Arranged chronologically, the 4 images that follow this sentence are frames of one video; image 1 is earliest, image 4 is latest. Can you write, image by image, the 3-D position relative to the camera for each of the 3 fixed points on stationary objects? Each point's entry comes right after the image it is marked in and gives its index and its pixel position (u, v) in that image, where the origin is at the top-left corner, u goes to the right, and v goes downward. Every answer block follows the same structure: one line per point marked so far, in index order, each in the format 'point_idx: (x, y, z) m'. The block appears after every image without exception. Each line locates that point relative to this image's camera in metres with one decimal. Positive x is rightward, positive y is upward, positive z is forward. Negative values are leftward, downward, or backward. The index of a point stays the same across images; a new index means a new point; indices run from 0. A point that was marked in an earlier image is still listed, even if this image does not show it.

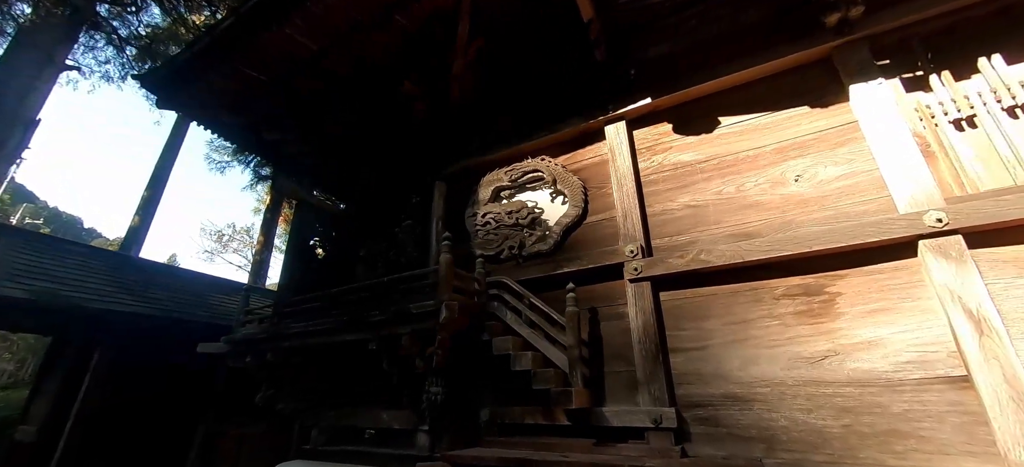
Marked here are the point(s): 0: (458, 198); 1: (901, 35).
0: (-0.5, +0.4, +4.8) m
1: (+2.7, +1.4, +3.3) m
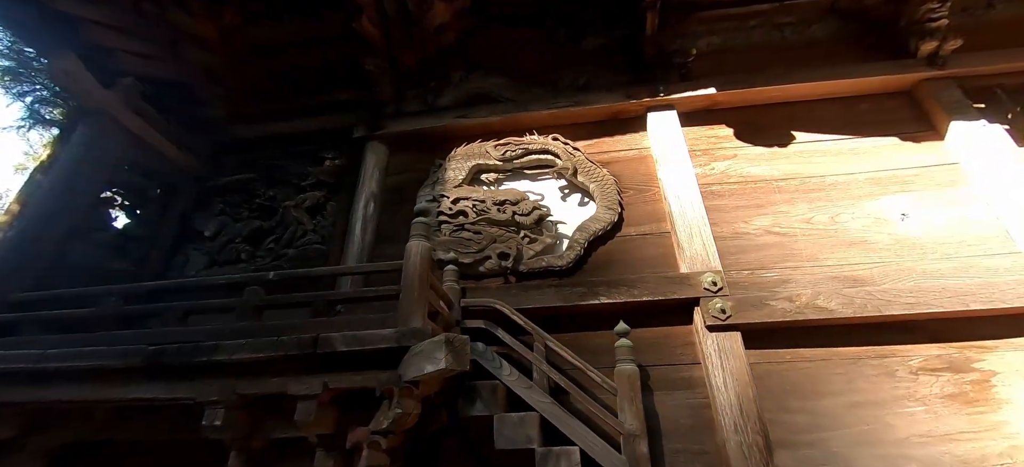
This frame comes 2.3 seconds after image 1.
0: (-0.7, +0.4, +3.1) m
1: (+3.0, +0.9, +2.9) m
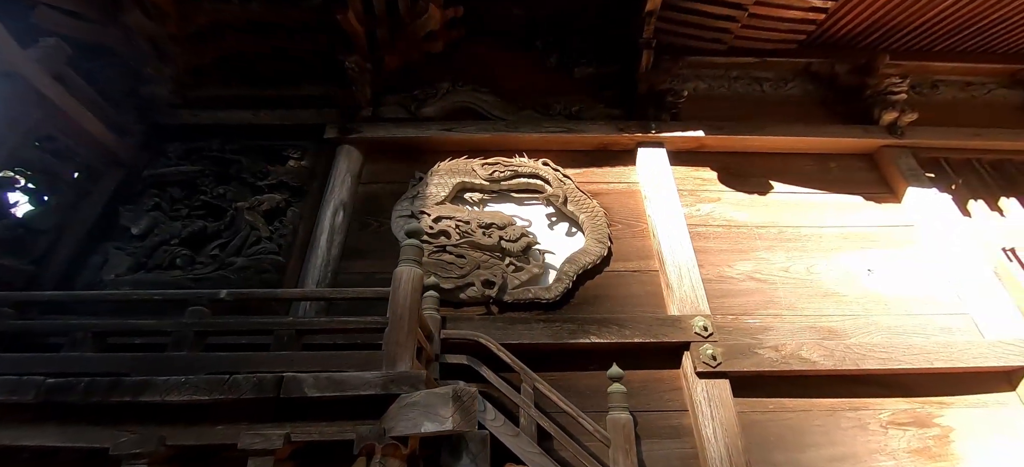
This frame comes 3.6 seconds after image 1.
0: (-0.8, +0.3, +2.8) m
1: (+2.9, +0.5, +3.2) m
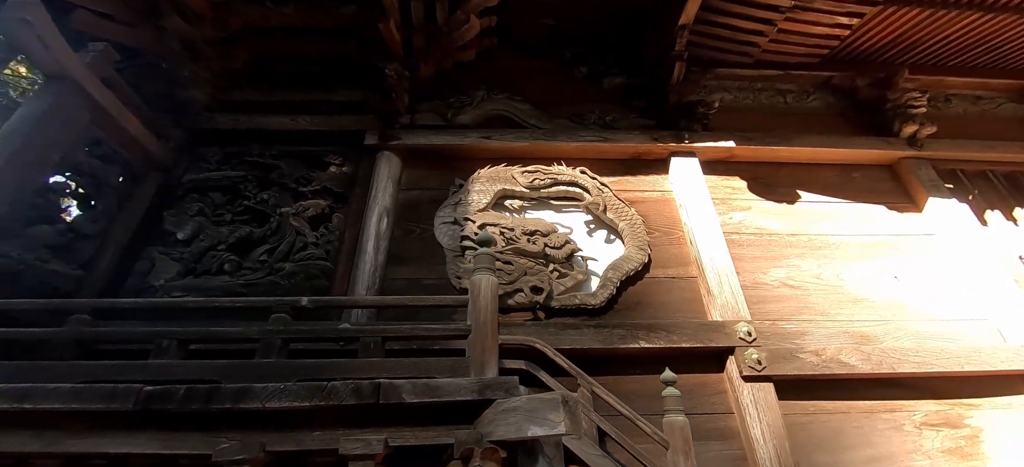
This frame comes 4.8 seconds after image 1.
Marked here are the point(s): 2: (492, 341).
0: (-0.5, +0.2, +2.9) m
1: (+3.1, +0.5, +3.4) m
2: (0.0, -0.4, +1.6) m
